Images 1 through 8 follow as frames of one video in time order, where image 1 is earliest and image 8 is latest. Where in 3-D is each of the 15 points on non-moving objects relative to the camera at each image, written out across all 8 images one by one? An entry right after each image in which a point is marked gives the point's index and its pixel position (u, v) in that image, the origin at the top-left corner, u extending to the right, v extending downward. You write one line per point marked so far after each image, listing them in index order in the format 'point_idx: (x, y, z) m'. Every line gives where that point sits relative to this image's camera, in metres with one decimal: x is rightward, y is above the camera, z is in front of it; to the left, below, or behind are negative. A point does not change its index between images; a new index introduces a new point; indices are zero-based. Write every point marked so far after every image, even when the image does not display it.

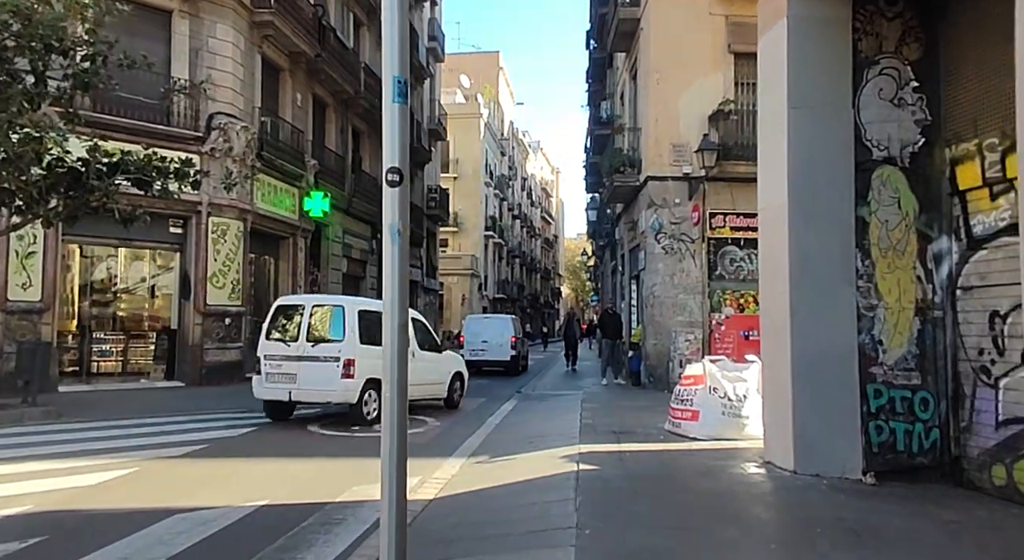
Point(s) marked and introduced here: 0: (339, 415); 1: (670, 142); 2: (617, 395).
0: (-3.4, -2.6, +14.0) m
1: (+3.7, +3.3, +16.9) m
2: (+2.3, -2.5, +15.7) m
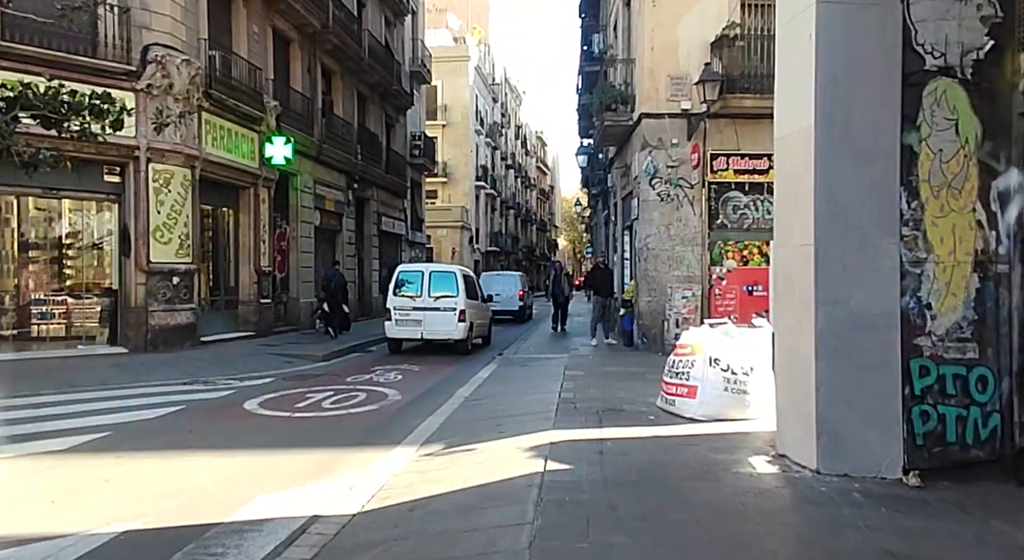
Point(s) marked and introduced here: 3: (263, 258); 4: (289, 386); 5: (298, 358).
0: (-3.8, -1.8, +12.4) m
1: (+3.2, +4.3, +15.0) m
2: (+1.8, -1.6, +14.2) m
3: (-6.6, +0.6, +19.1) m
4: (-3.8, -1.8, +12.3) m
5: (-4.6, -1.7, +15.3) m
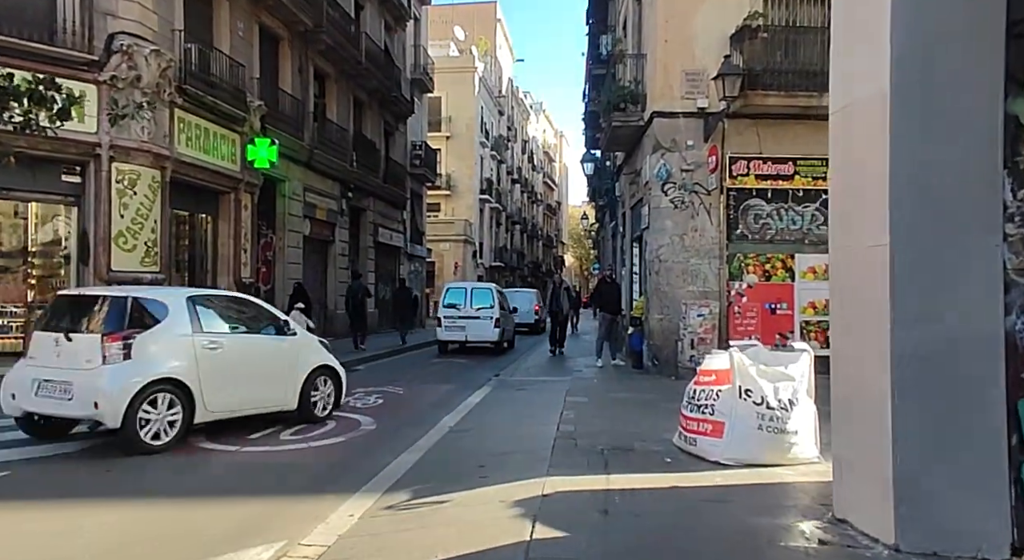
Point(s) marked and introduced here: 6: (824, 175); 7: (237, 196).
0: (-3.9, -1.9, +11.0) m
1: (+3.2, +4.0, +13.6) m
2: (+1.8, -1.8, +12.7) m
3: (-6.6, +0.3, +17.7) m
4: (-3.9, -1.9, +10.8) m
5: (-4.6, -1.9, +13.9) m
6: (+5.9, +2.0, +13.7) m
7: (-6.7, +2.0, +17.5) m
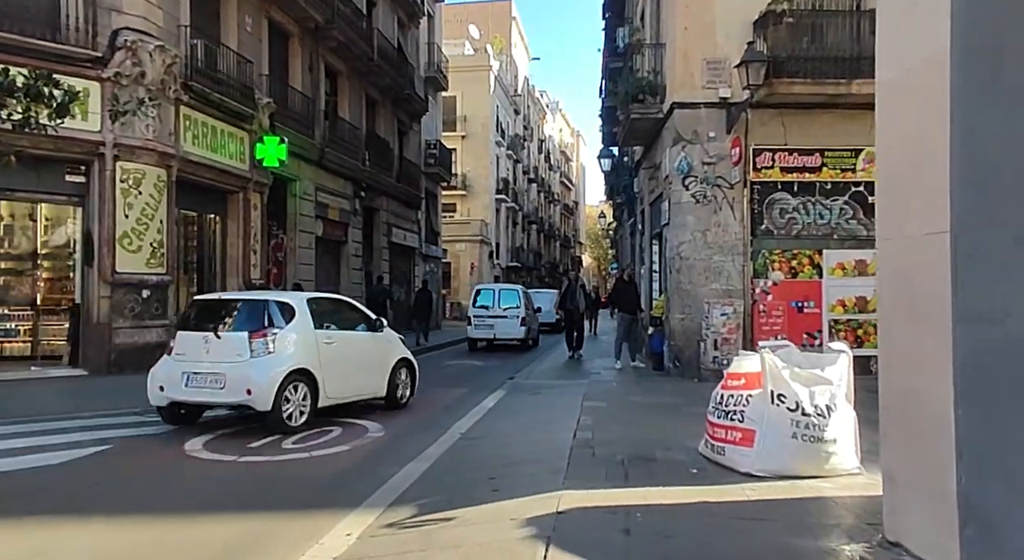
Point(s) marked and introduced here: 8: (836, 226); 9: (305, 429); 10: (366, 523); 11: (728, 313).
0: (-3.7, -1.9, +10.6) m
1: (+3.4, +4.0, +13.1) m
2: (+2.0, -1.8, +12.1) m
3: (-6.2, +0.2, +17.4) m
4: (-3.6, -1.9, +10.4) m
5: (-4.4, -1.9, +13.5) m
6: (+6.2, +2.1, +13.1) m
7: (-6.3, +2.0, +17.2) m
8: (+5.9, +1.0, +13.1) m
9: (-2.6, -1.9, +9.1) m
10: (-1.1, -1.8, +5.5) m
11: (+3.8, -0.6, +12.7) m
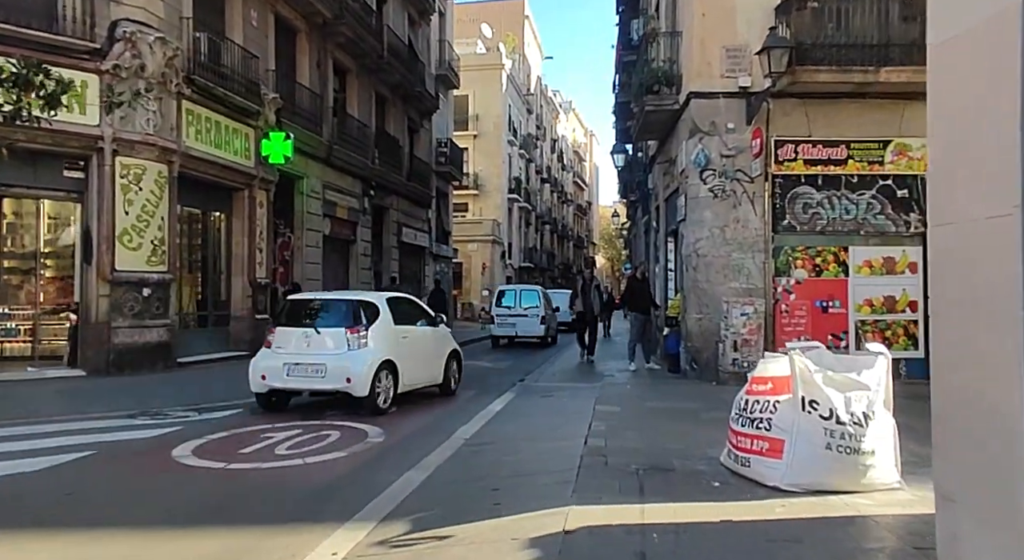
0: (-3.5, -1.9, +10.1) m
1: (+3.6, +4.1, +12.5) m
2: (+2.2, -1.8, +11.6) m
3: (-6.0, +0.3, +17.0) m
4: (-3.5, -1.9, +10.0) m
5: (-4.2, -1.9, +13.1) m
6: (+6.3, +2.1, +12.5) m
7: (-6.1, +2.0, +16.8) m
8: (+6.1, +1.0, +12.5) m
9: (-2.5, -1.8, +8.6) m
10: (-1.1, -1.8, +5.0) m
11: (+4.0, -0.6, +12.1) m
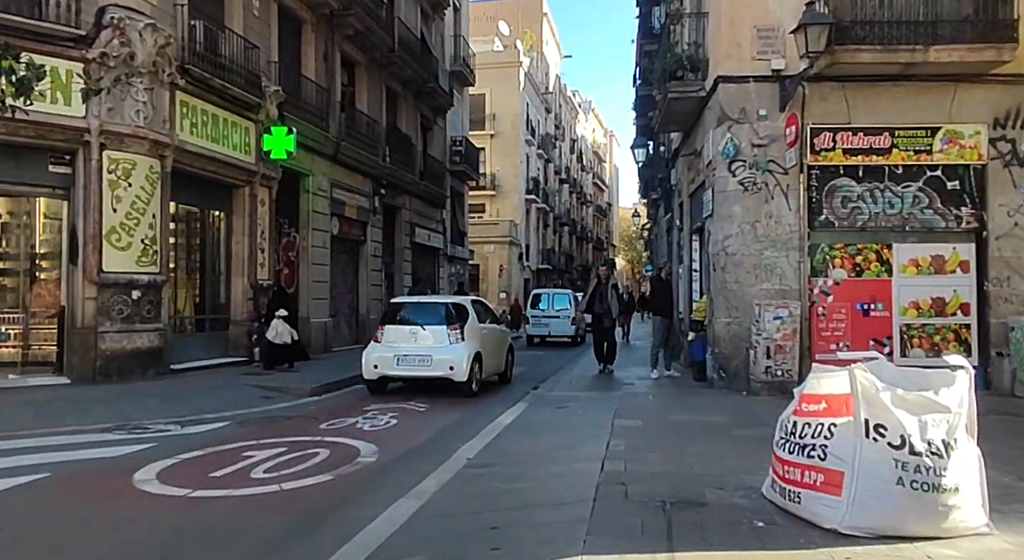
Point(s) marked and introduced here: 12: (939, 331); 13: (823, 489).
0: (-3.4, -1.9, +9.3) m
1: (+3.8, +4.1, +11.5) m
2: (+2.3, -1.8, +10.6) m
3: (-5.6, +0.2, +16.2) m
4: (-3.4, -1.9, +9.1) m
5: (-4.0, -1.9, +12.3) m
6: (+6.5, +2.1, +11.4) m
7: (-5.8, +2.0, +16.0) m
8: (+6.2, +1.0, +11.4) m
9: (-2.4, -1.8, +7.7) m
10: (-1.1, -1.8, +4.0) m
11: (+4.1, -0.6, +11.1) m
12: (+6.8, -0.8, +11.5) m
13: (+2.0, -1.4, +4.7) m
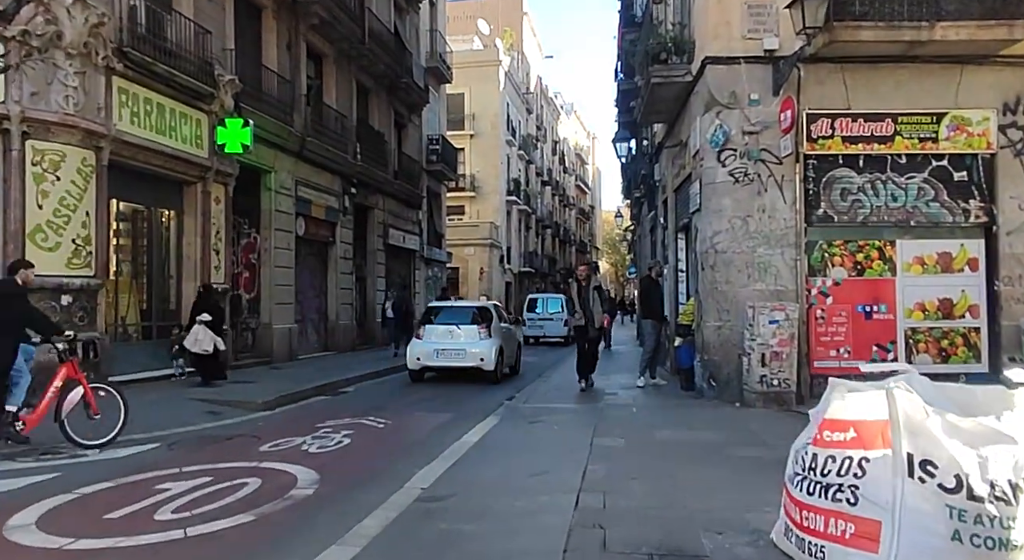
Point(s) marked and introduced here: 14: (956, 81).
0: (-3.8, -1.9, +8.1) m
1: (+3.3, +4.1, +10.5) m
2: (+1.9, -1.8, +9.5) m
3: (-6.2, +0.2, +15.0) m
4: (-3.8, -1.9, +8.0) m
5: (-4.4, -1.9, +11.1) m
6: (+6.1, +2.1, +10.4) m
7: (-6.3, +1.9, +14.9) m
8: (+5.8, +1.0, +10.5) m
9: (-2.8, -1.9, +6.6) m
10: (-1.3, -1.8, +3.0) m
11: (+3.7, -0.6, +10.1) m
12: (+6.3, -0.8, +10.5) m
13: (+1.7, -1.3, +3.7) m
14: (+6.4, +2.9, +10.5) m
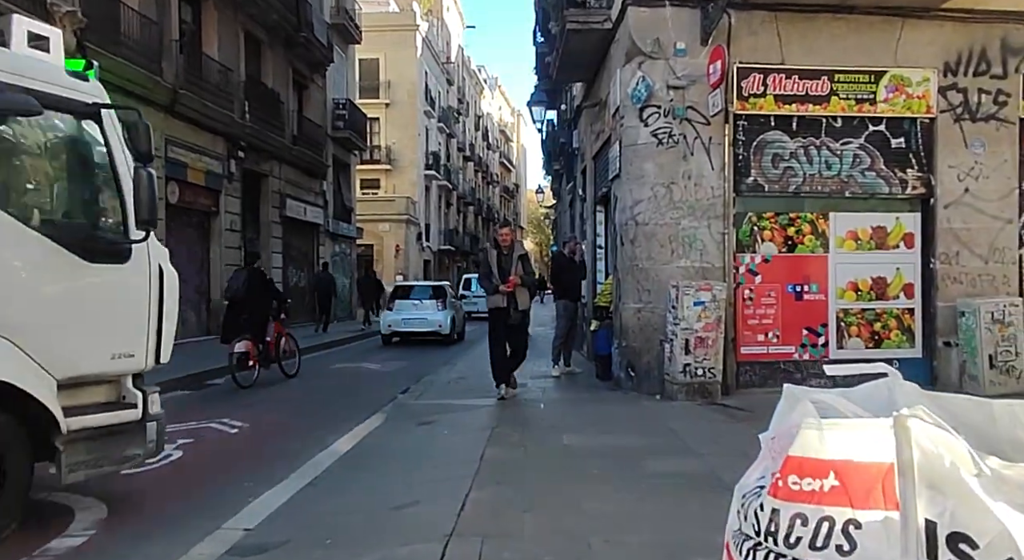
0: (-4.9, -1.7, +6.2) m
1: (+2.0, +4.4, +9.1) m
2: (+0.6, -1.5, +8.2) m
3: (-8.0, +0.6, +12.7) m
4: (-4.9, -1.7, +6.0) m
5: (-5.8, -1.6, +9.1) m
6: (+4.7, +2.4, +9.4) m
7: (-8.1, +2.4, +12.5) m
8: (+4.4, +1.3, +9.4) m
9: (-3.7, -1.6, +4.8) m
10: (-1.9, -1.7, +1.3) m
11: (+2.4, -0.3, +8.9) m
12: (+4.9, -0.5, +9.6) m
13: (+1.0, -1.2, +2.3) m
14: (+5.0, +3.2, +9.5) m
